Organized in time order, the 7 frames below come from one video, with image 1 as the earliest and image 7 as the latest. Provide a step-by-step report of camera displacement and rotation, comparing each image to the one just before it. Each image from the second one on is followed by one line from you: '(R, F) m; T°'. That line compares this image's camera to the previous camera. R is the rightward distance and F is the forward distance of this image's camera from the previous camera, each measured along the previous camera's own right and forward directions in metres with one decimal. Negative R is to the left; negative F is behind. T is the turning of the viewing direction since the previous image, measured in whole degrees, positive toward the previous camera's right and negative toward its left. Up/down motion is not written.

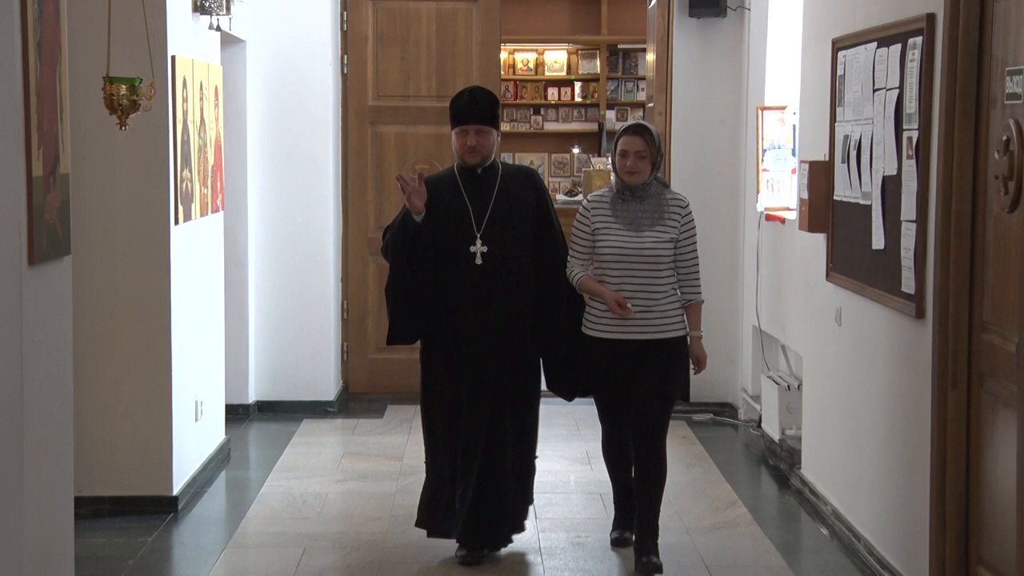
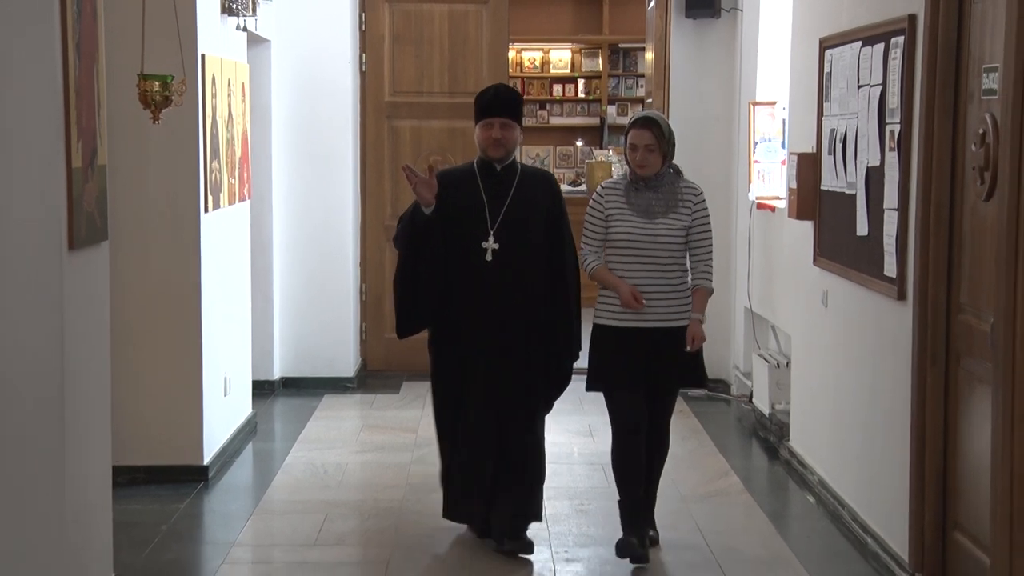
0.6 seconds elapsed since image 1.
(0.0, -0.2) m; -1°
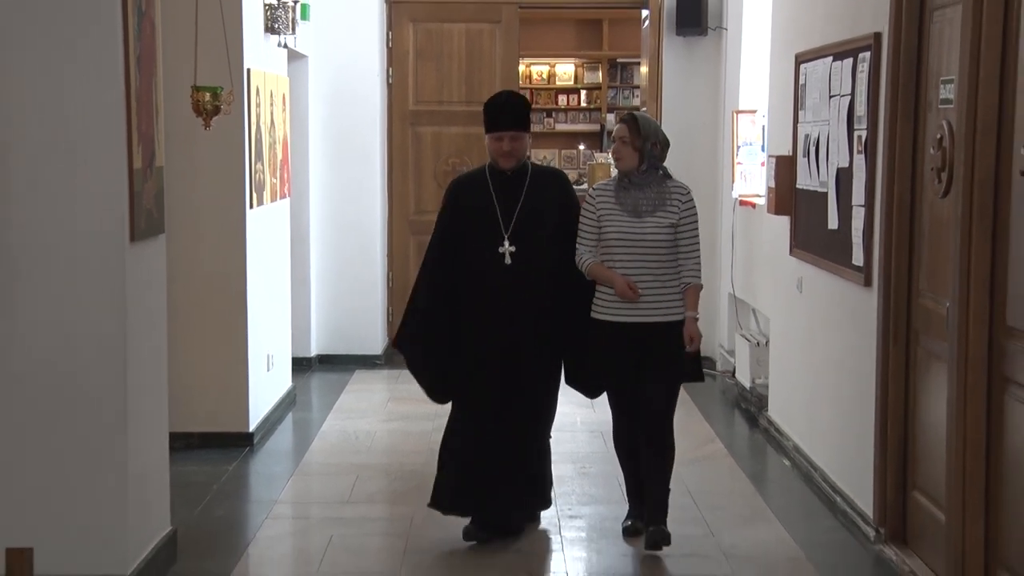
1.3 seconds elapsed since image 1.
(+0.1, -0.4) m; -1°
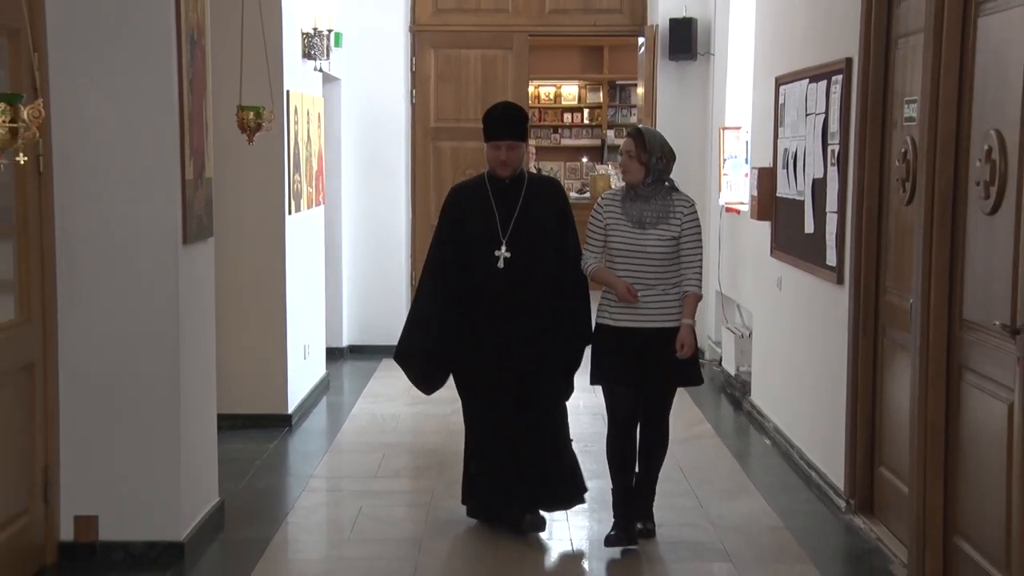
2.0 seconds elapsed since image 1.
(0.0, -0.4) m; -1°
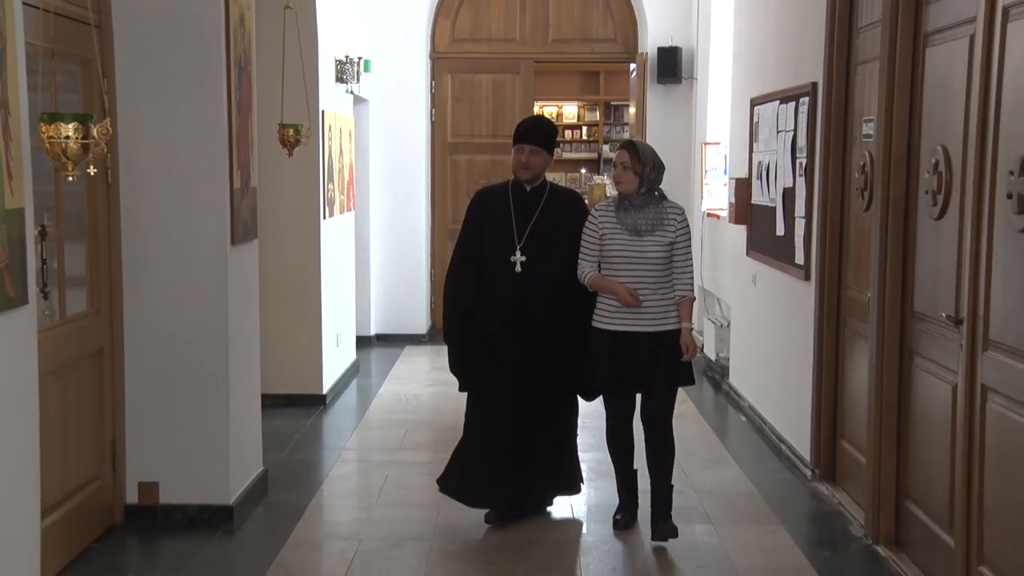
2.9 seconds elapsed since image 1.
(0.0, -0.6) m; 0°
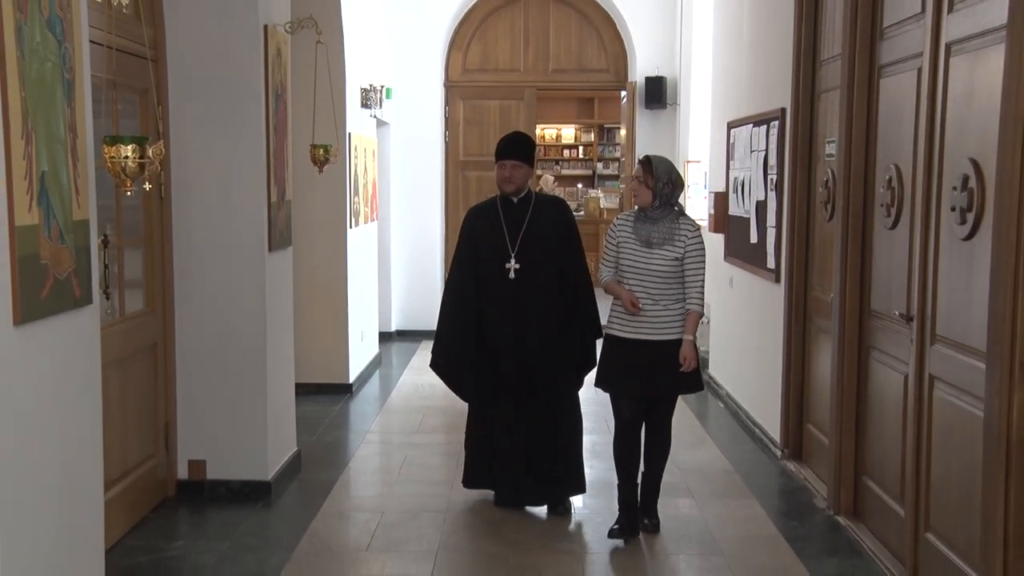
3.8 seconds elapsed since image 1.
(0.0, -0.6) m; 0°
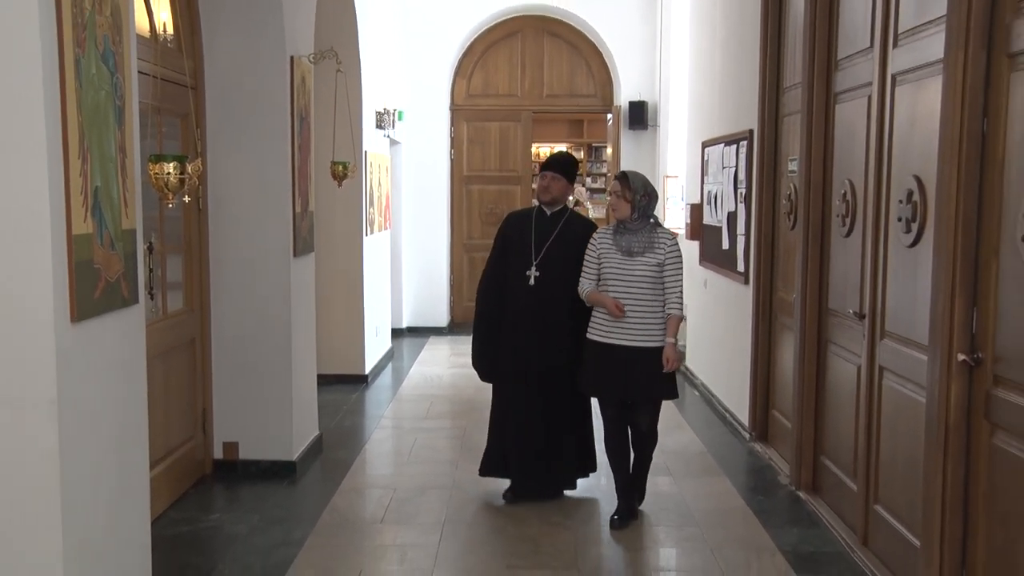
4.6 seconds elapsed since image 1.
(0.0, -0.6) m; 0°
